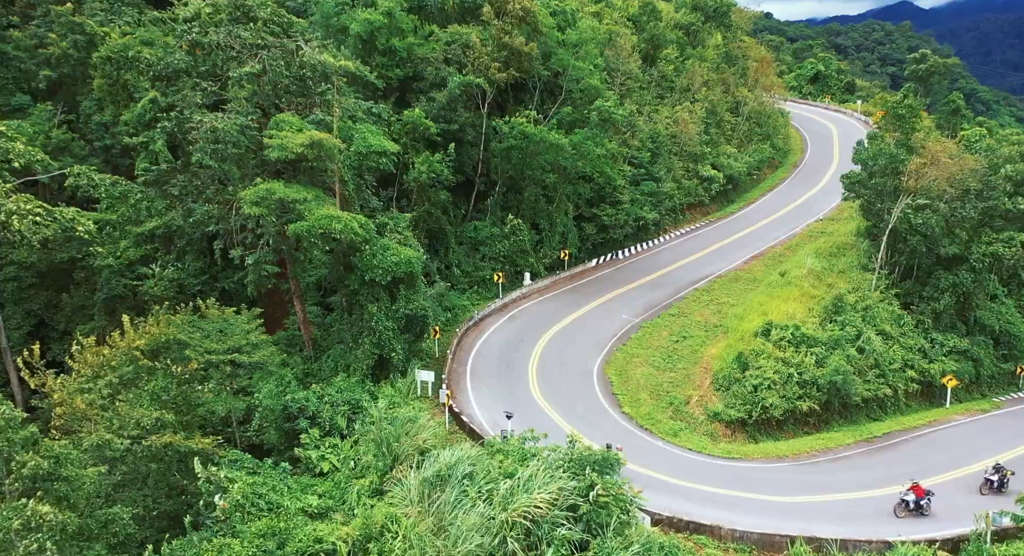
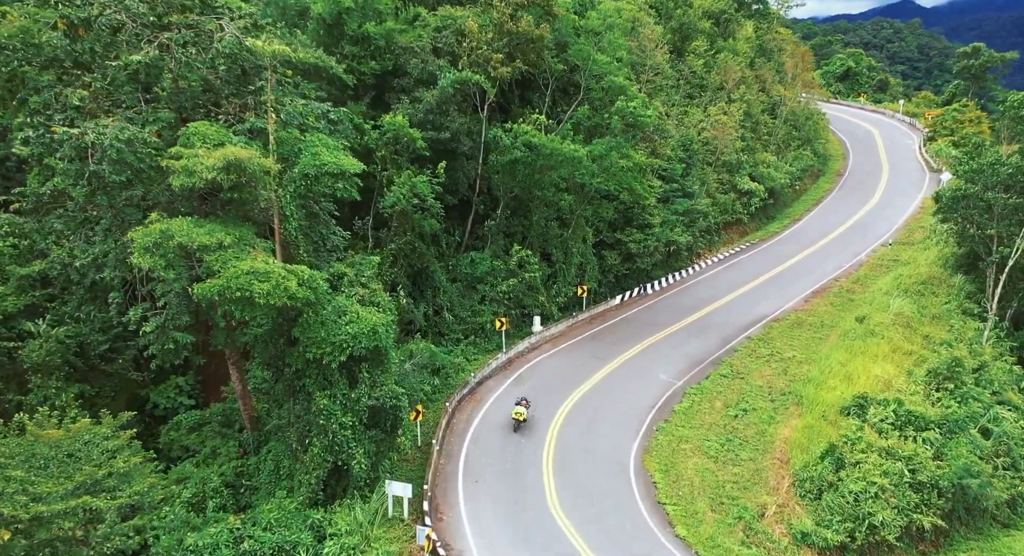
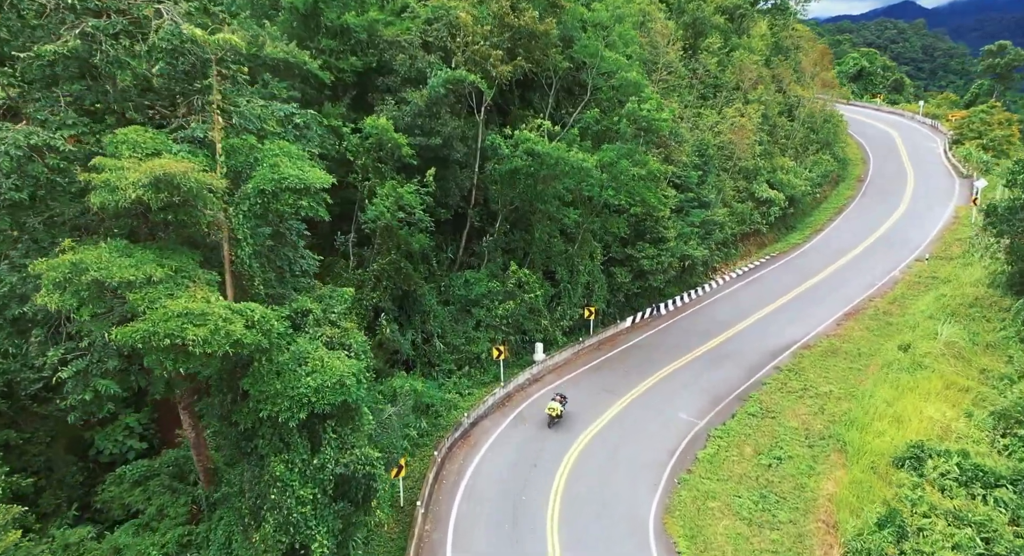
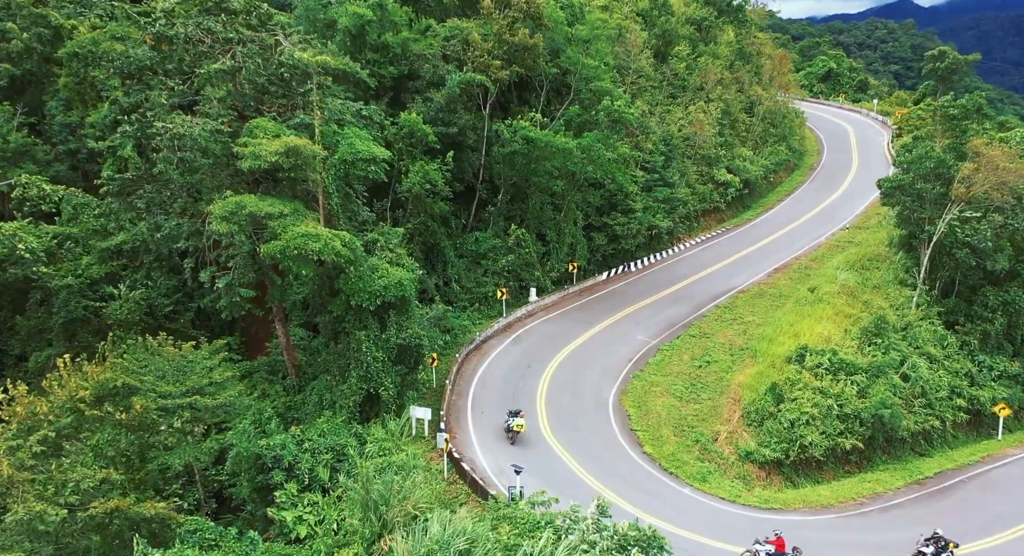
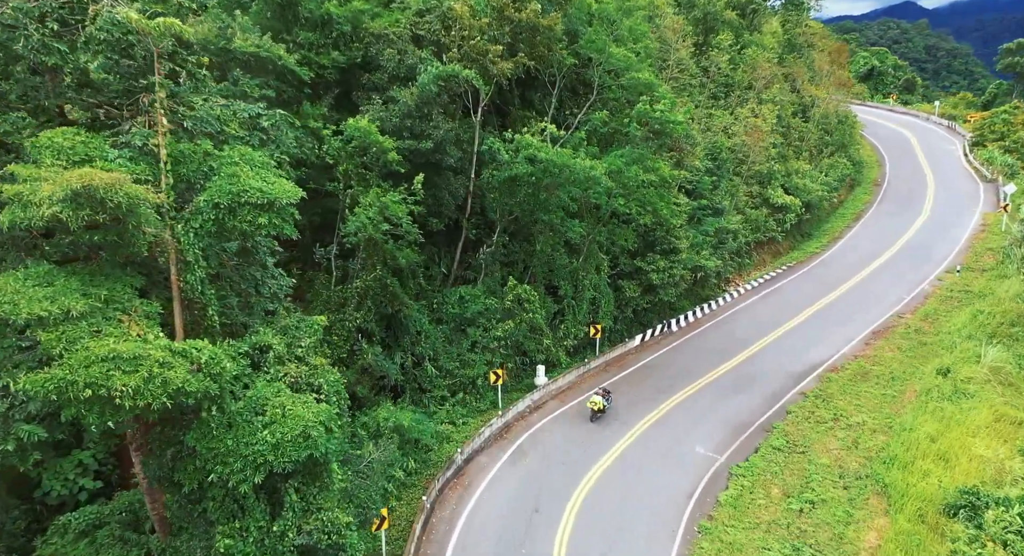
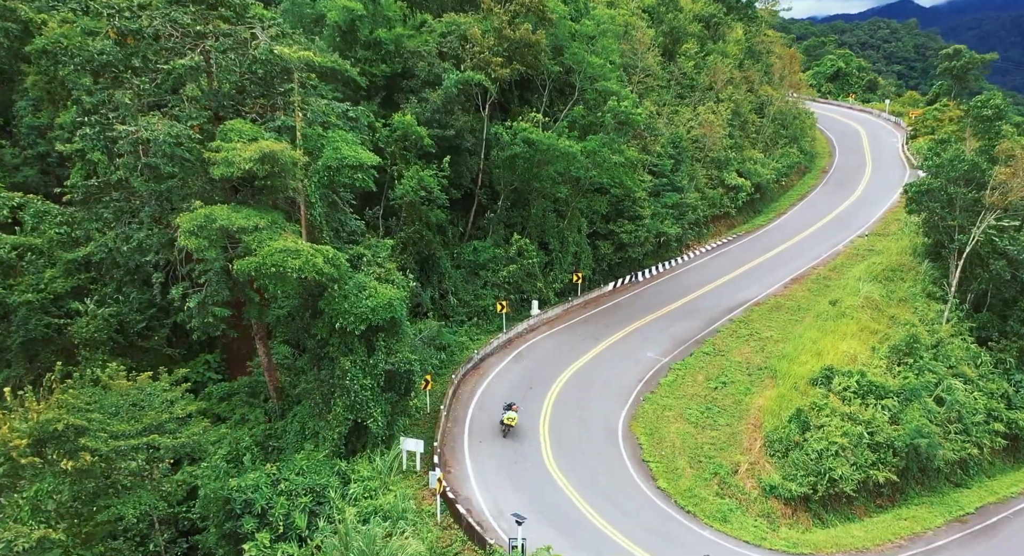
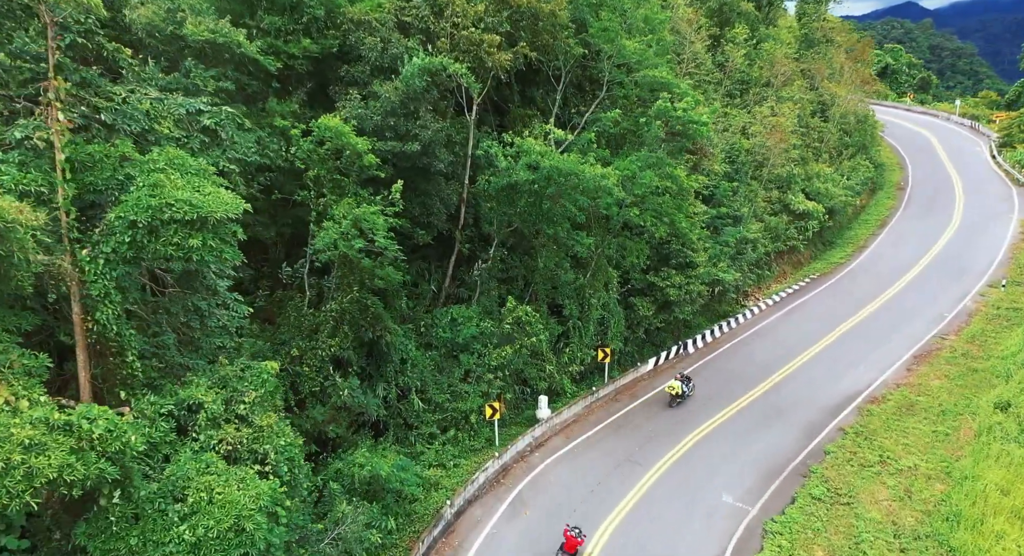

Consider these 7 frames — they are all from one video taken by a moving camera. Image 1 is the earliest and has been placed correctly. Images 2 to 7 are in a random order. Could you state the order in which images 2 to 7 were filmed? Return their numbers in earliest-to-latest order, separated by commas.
4, 6, 2, 3, 5, 7
